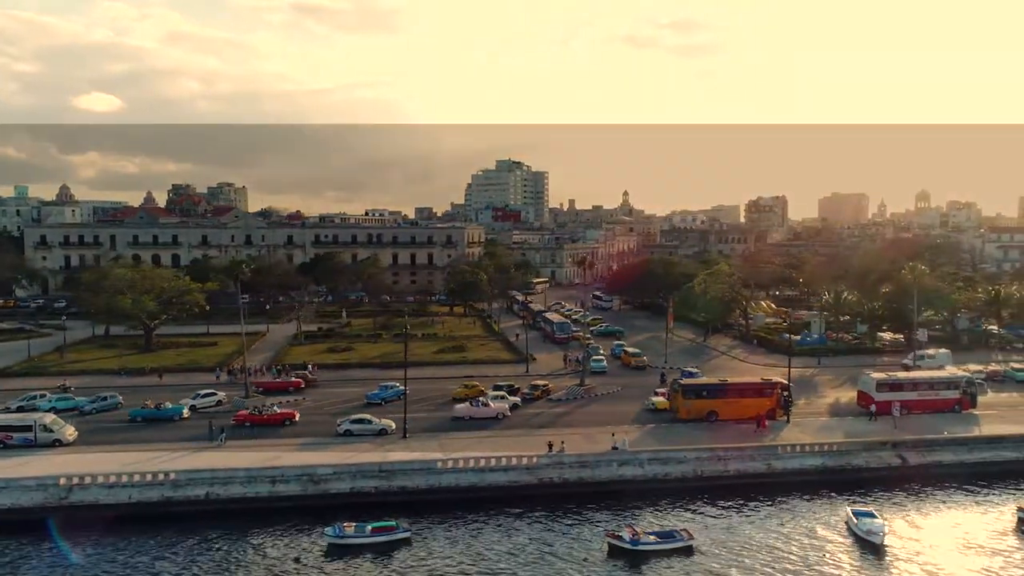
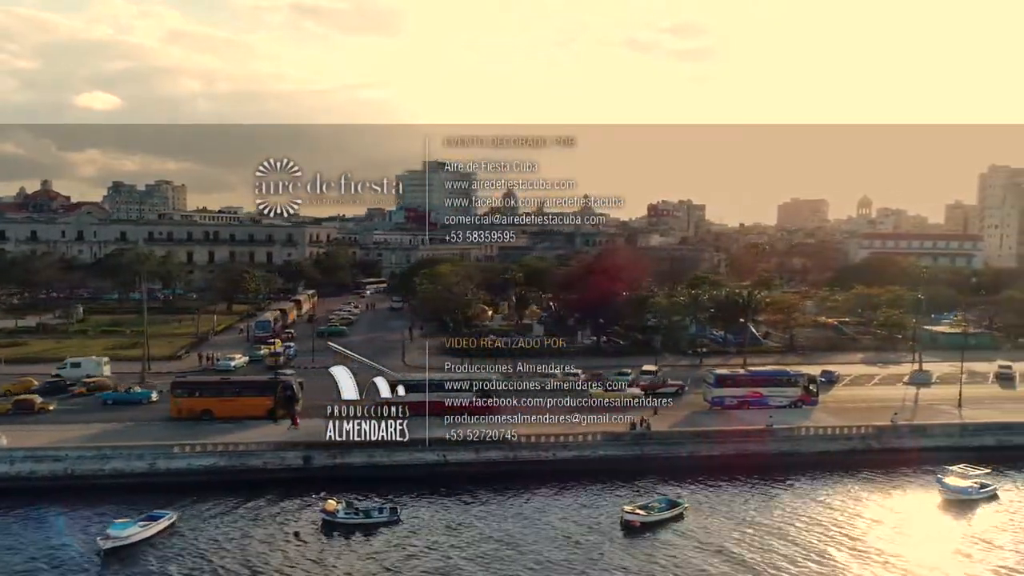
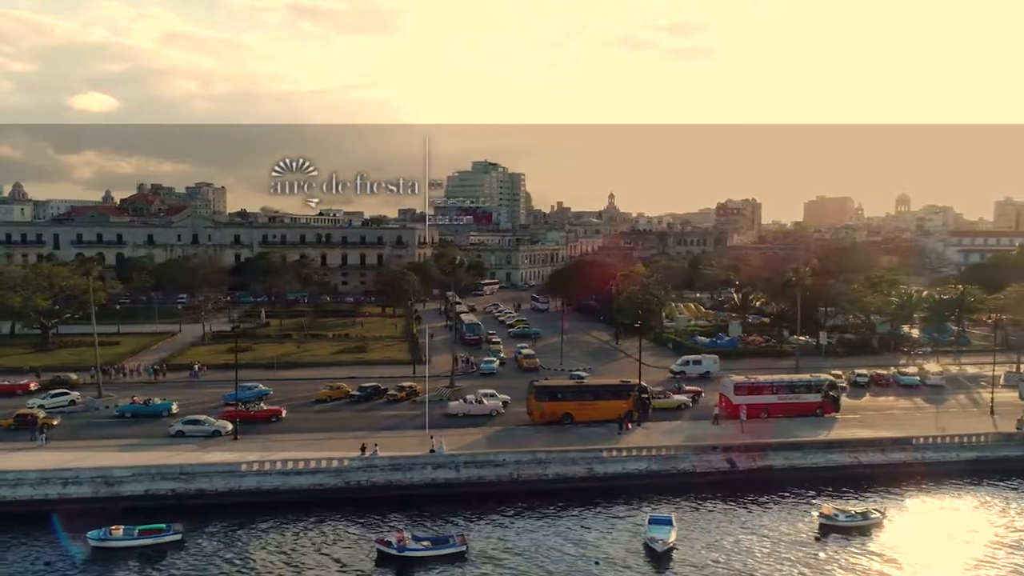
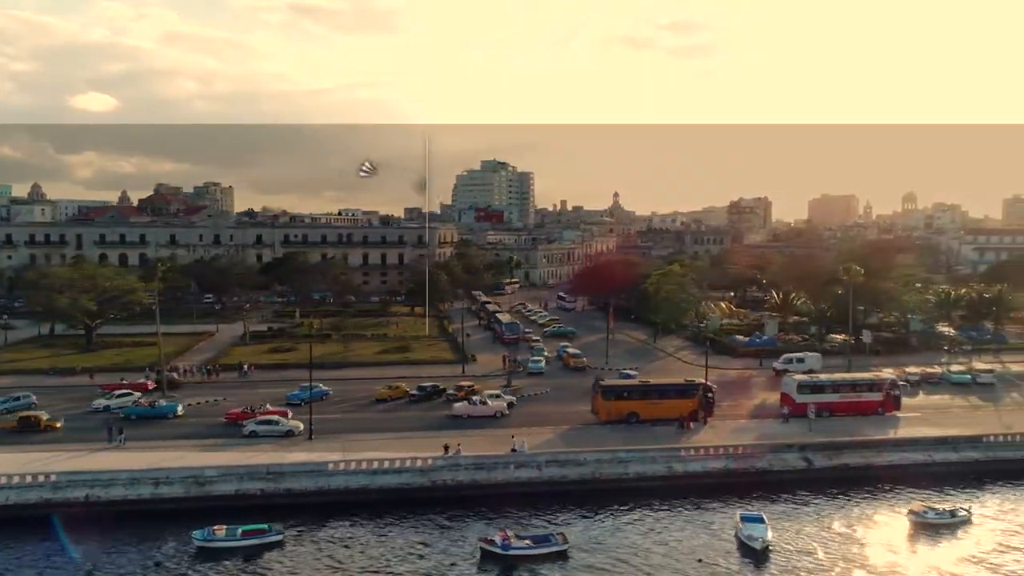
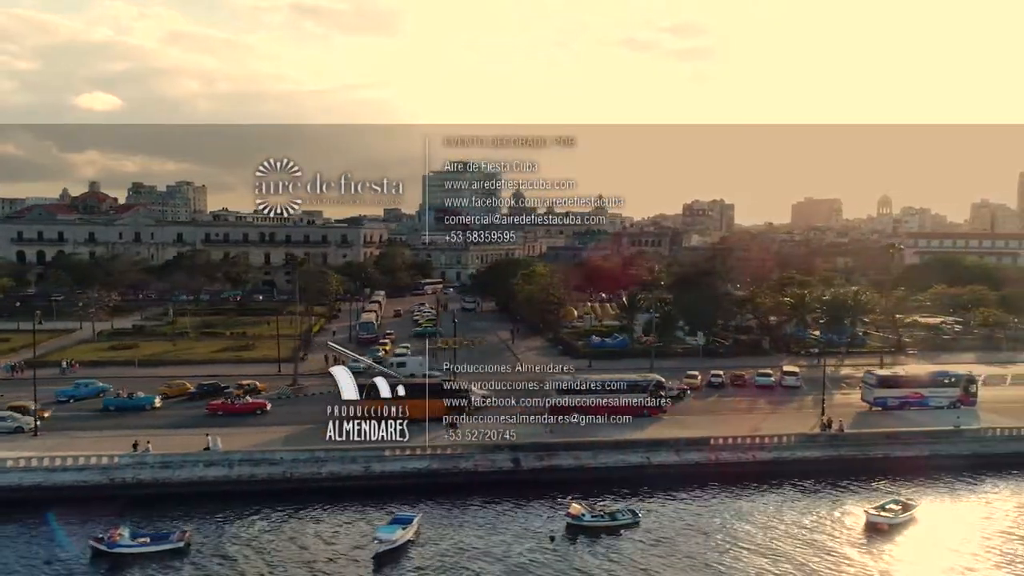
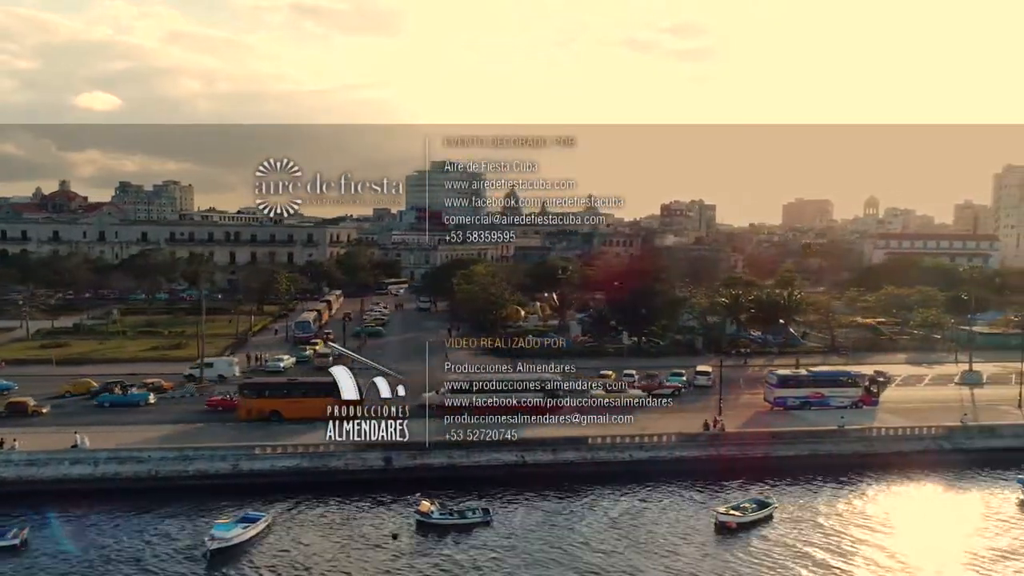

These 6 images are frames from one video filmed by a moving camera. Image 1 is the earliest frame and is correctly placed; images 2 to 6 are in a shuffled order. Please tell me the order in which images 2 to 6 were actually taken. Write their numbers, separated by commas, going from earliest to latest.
4, 3, 5, 6, 2
